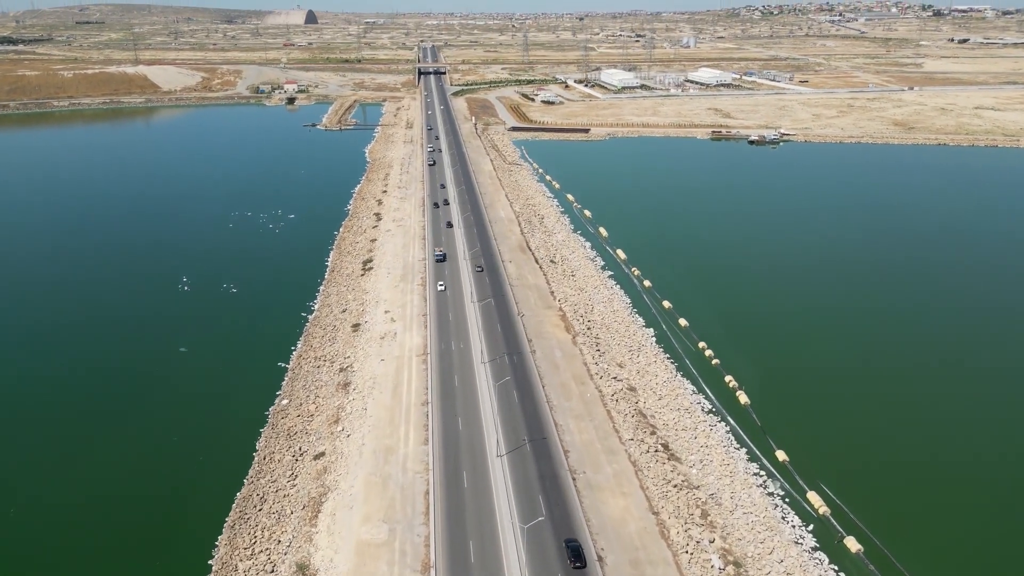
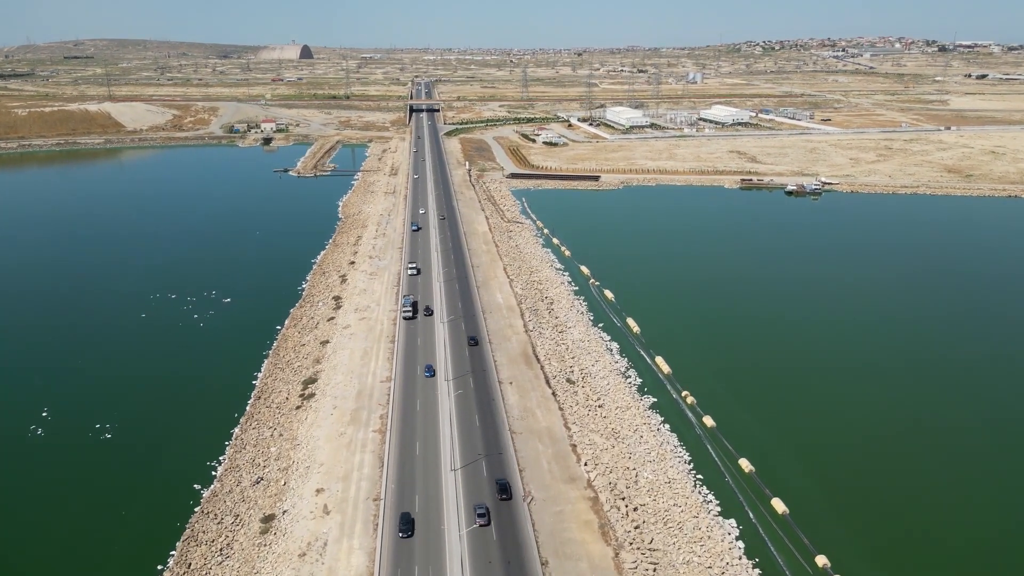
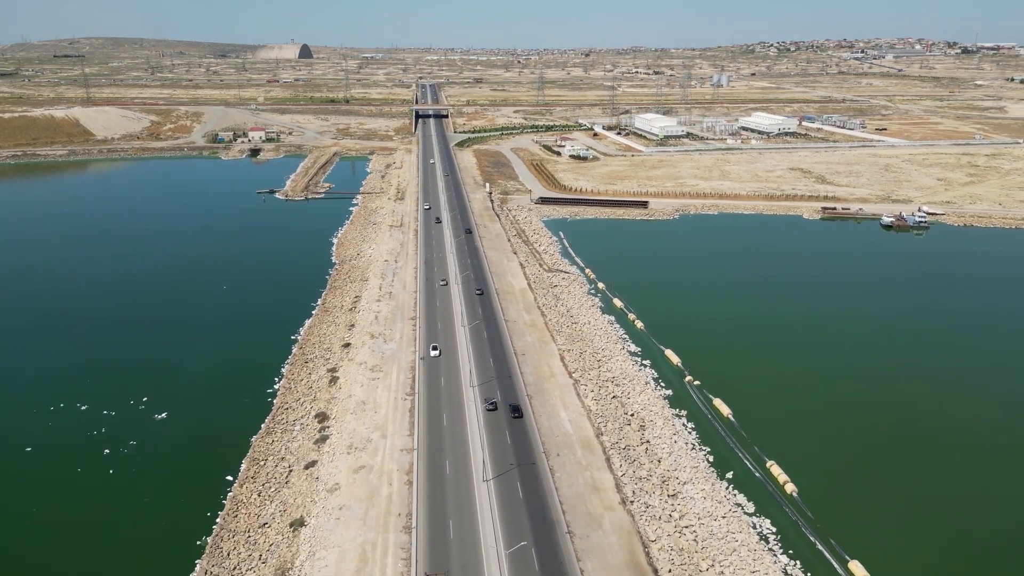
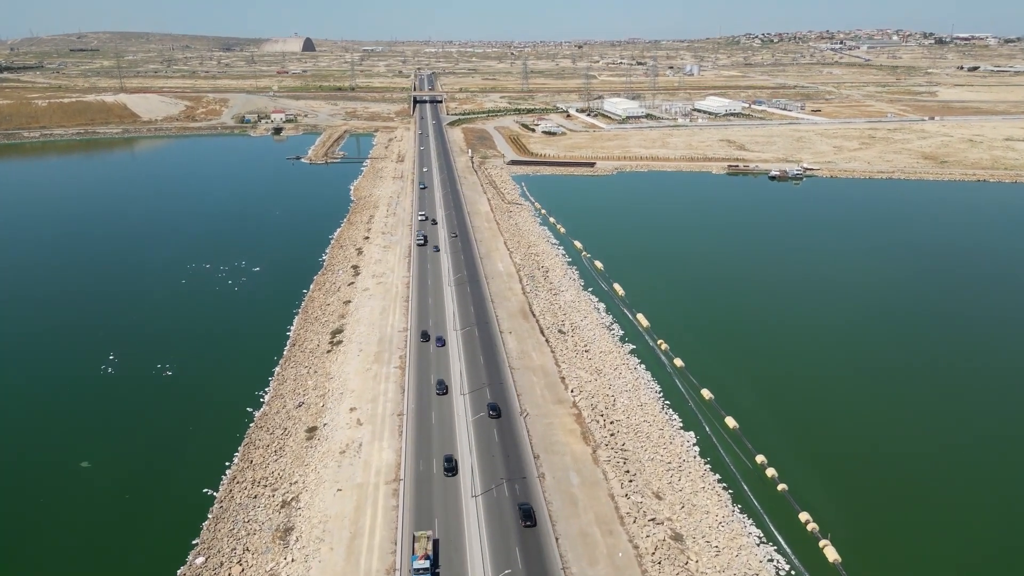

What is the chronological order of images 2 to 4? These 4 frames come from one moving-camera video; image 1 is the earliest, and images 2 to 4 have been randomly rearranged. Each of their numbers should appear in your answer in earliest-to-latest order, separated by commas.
4, 2, 3
